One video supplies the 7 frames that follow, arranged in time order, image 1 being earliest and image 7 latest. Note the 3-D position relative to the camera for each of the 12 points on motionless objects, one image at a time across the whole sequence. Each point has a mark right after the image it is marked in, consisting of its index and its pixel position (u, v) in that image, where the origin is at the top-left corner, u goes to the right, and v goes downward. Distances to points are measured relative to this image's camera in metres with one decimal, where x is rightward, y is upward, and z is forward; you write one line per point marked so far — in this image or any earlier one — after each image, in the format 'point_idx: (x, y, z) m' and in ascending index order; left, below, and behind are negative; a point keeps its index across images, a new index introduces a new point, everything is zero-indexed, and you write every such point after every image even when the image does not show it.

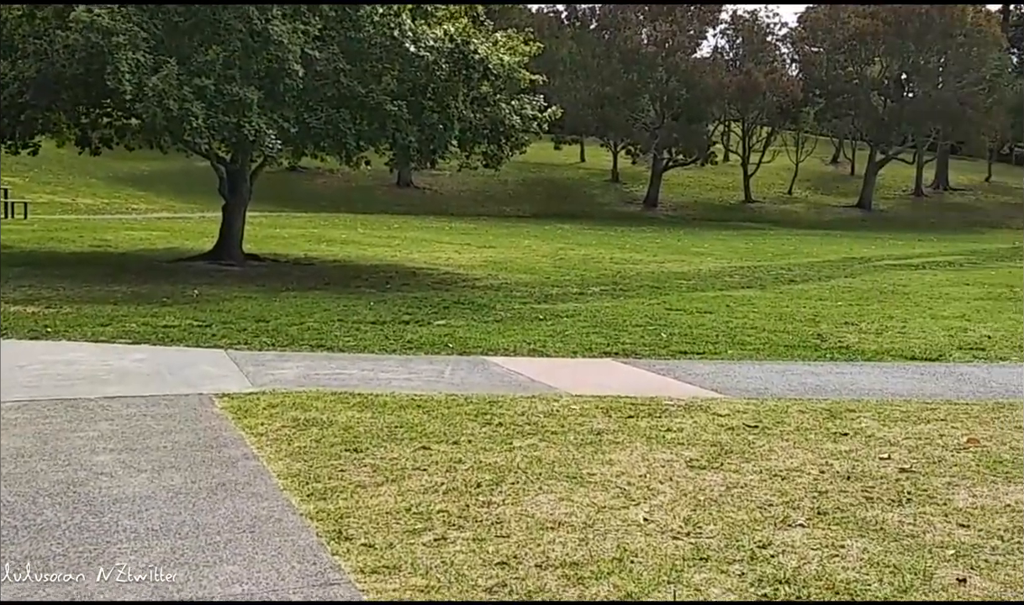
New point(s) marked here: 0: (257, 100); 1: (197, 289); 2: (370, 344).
0: (-3.6, +2.9, +16.7) m
1: (-4.4, +0.2, +16.7) m
2: (-1.4, -0.4, +11.8) m
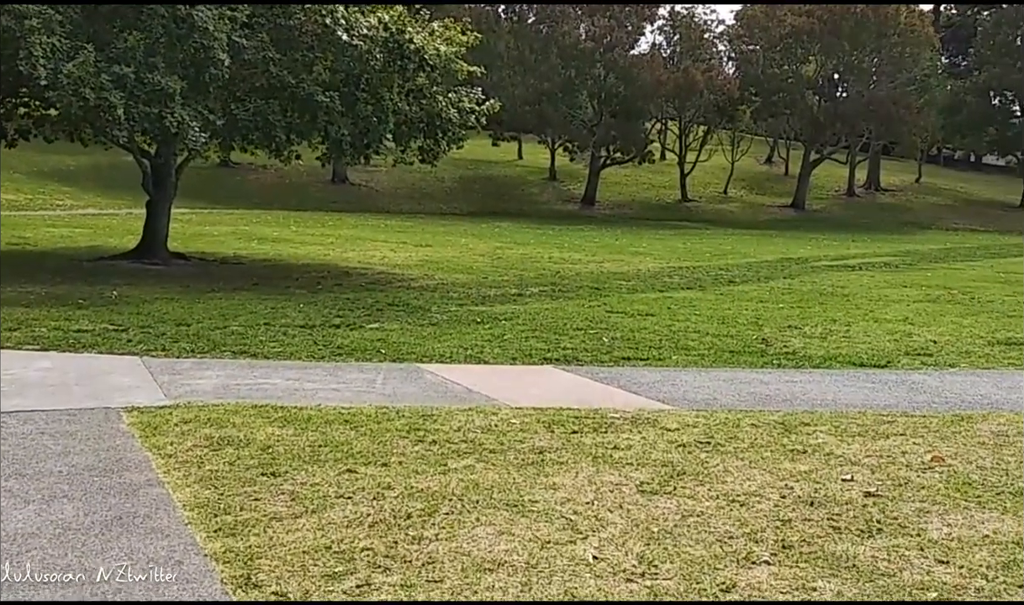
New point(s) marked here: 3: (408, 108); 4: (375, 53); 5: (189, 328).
0: (-4.5, +2.9, +15.9) m
1: (-5.3, +0.2, +15.9) m
2: (-2.0, -0.5, +11.1) m
3: (-1.7, +3.0, +18.5) m
4: (-2.1, +3.8, +17.8) m
5: (-3.3, -0.3, +12.2) m
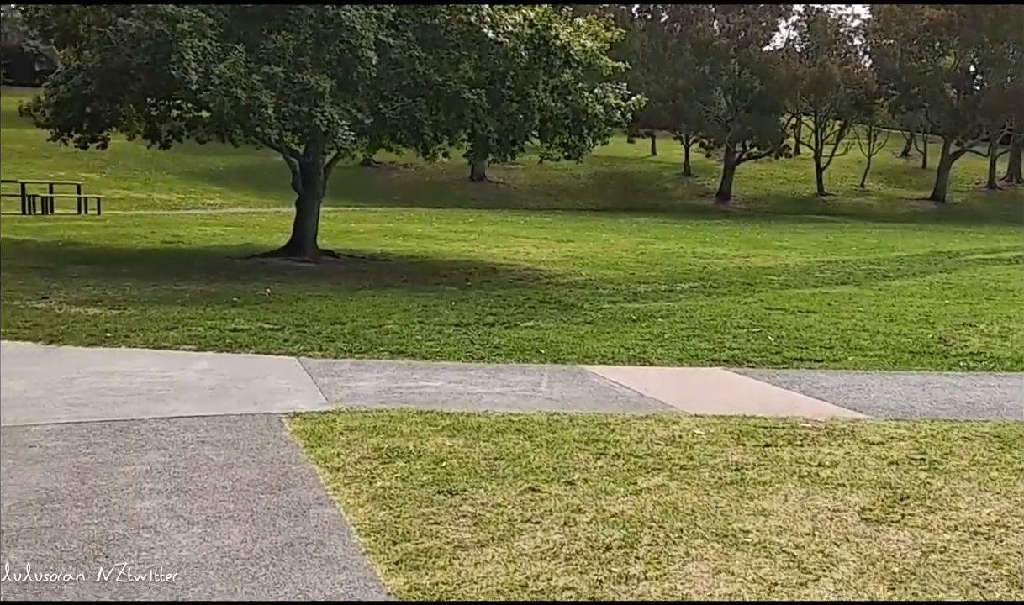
0: (-2.5, +2.9, +15.7) m
1: (-3.2, +0.2, +15.8) m
2: (-0.5, -0.4, +10.7) m
3: (+0.6, +3.1, +17.9) m
4: (+0.1, +3.8, +17.4) m
5: (-1.7, -0.3, +12.0) m
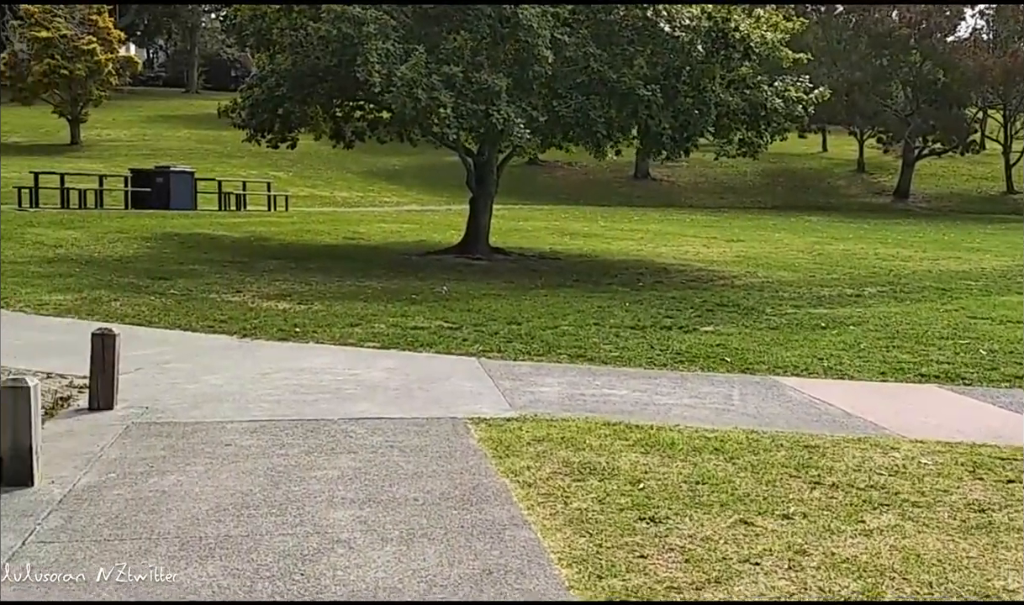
0: (-0.1, +2.9, +15.3) m
1: (-0.9, +0.3, +15.5) m
2: (+1.1, -0.5, +10.1) m
3: (+3.3, +3.0, +17.1) m
4: (+2.7, +3.8, +16.6) m
5: (+0.1, -0.3, +11.5) m
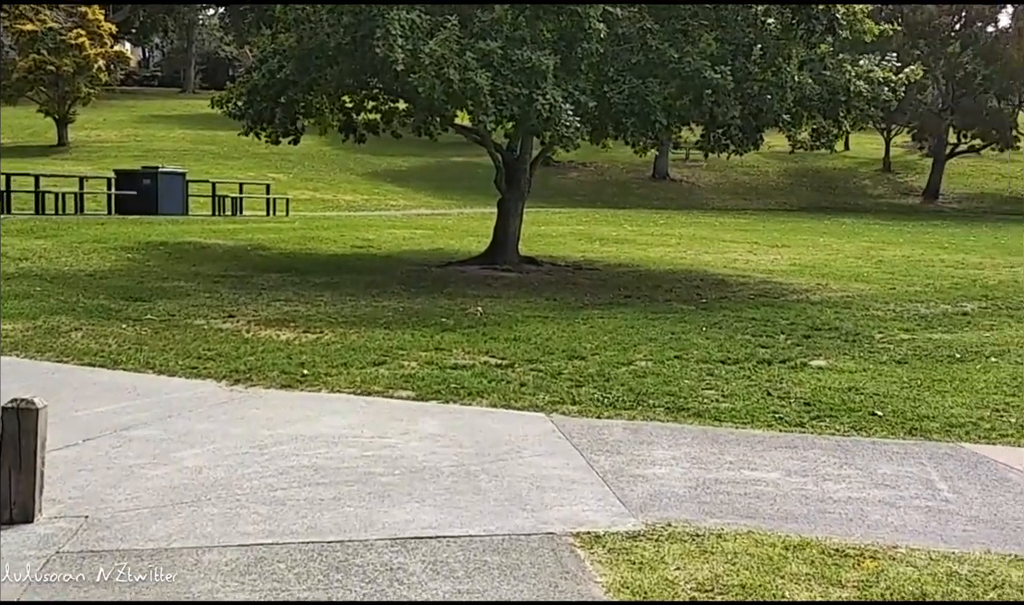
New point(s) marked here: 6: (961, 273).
0: (+0.4, +2.7, +12.8) m
1: (-0.4, 0.0, +13.0) m
2: (+1.6, -0.7, +7.6) m
3: (+3.8, +2.8, +14.6) m
4: (+3.2, +3.6, +14.1) m
5: (+0.6, -0.5, +9.0) m
6: (+6.8, +0.3, +17.2) m
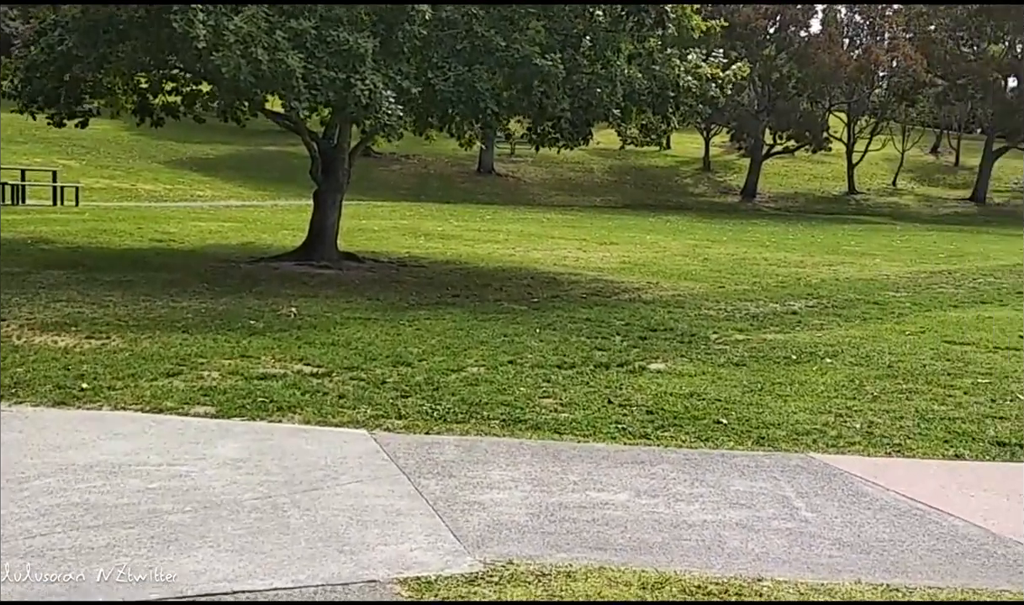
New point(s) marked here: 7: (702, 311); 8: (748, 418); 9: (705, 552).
0: (-1.5, +2.7, +12.1) m
1: (-2.3, 0.0, +12.1) m
2: (+0.5, -0.7, +7.1) m
3: (+1.6, +2.8, +14.3) m
4: (+1.1, +3.6, +13.8) m
5: (-0.7, -0.5, +8.3) m
6: (+4.2, +0.3, +17.3) m
7: (+2.2, -0.1, +12.5) m
8: (+1.5, -0.7, +7.2) m
9: (+0.8, -1.0, +4.6) m
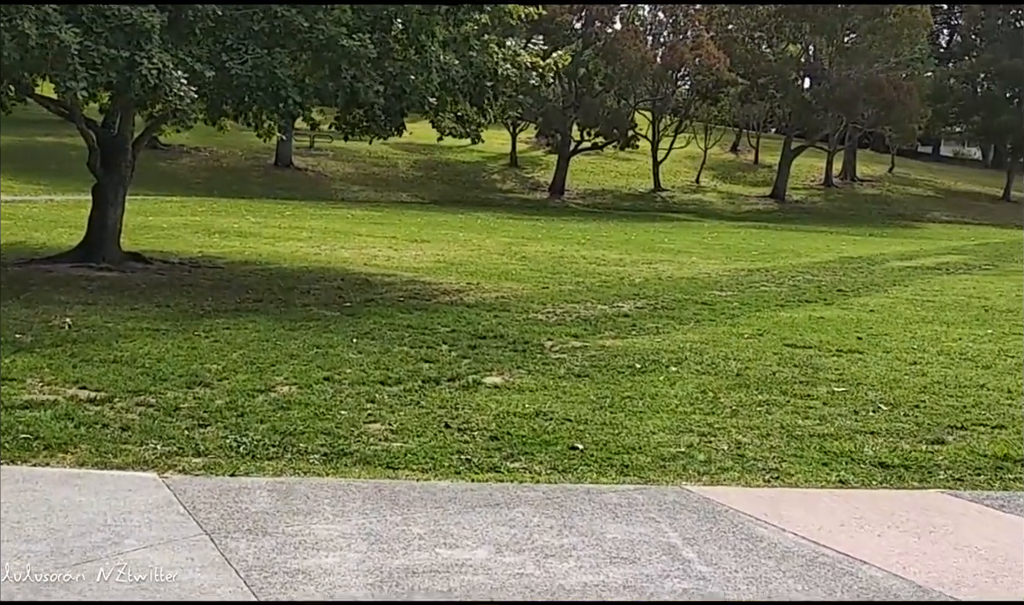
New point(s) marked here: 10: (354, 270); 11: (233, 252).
0: (-3.3, +2.6, +10.6) m
1: (-4.0, -0.1, +10.6) m
2: (-0.4, -0.8, +6.1) m
3: (-0.6, +2.8, +13.4) m
4: (-1.0, +3.5, +12.7) m
5: (-1.8, -0.6, +7.1) m
6: (+1.5, +0.3, +16.8) m
7: (+0.3, -0.2, +11.7) m
8: (+0.5, -0.8, +6.4) m
9: (+0.3, -1.0, +3.7) m
10: (-2.1, +0.5, +15.8) m
11: (-4.2, +0.8, +17.3) m
